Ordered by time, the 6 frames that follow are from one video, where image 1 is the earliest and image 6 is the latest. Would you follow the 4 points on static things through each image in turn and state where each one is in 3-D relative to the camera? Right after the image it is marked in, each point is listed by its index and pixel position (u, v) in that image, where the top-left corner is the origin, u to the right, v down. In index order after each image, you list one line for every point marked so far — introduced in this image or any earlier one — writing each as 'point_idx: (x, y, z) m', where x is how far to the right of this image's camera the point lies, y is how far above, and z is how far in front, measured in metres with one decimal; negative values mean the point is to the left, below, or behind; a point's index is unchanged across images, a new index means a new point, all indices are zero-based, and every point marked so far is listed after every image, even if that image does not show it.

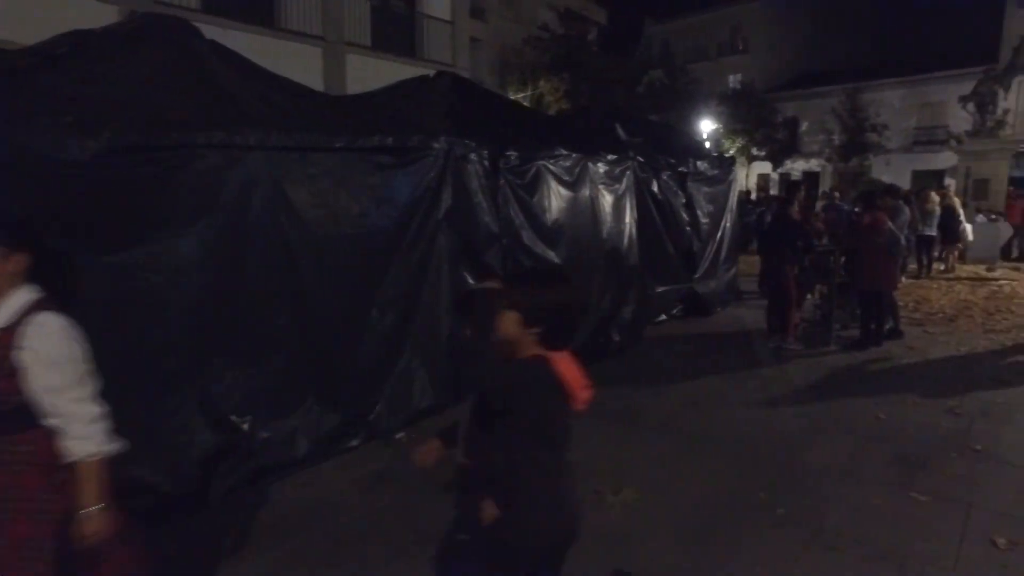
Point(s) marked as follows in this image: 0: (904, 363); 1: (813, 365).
0: (+4.7, -0.9, +8.1) m
1: (+3.5, -0.9, +8.0) m
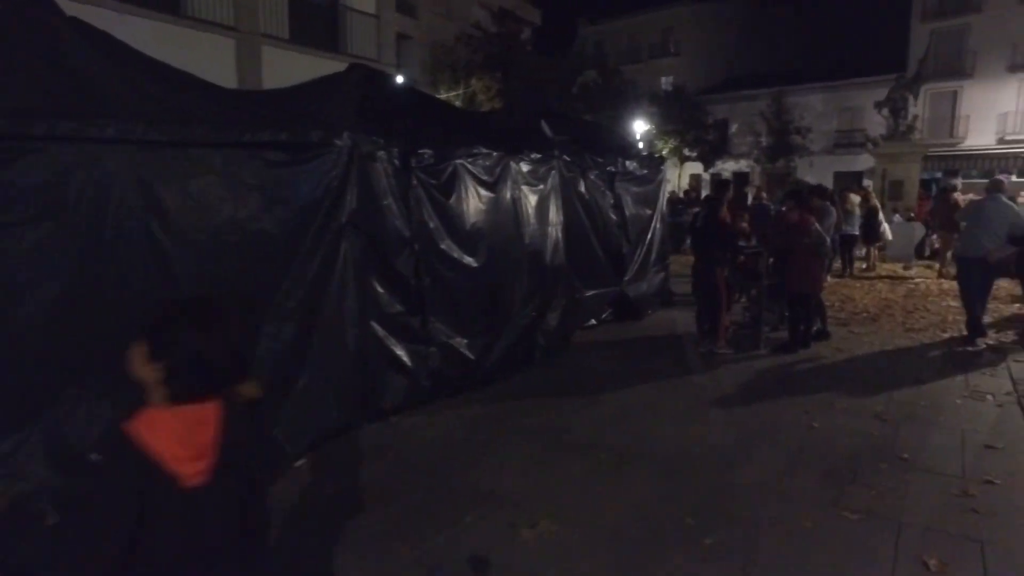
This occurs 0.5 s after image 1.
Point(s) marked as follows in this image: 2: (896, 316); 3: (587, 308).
0: (+3.8, -0.9, +8.1) m
1: (+2.6, -0.9, +7.8) m
2: (+6.1, -0.4, +10.6) m
3: (+0.9, -0.3, +9.2) m
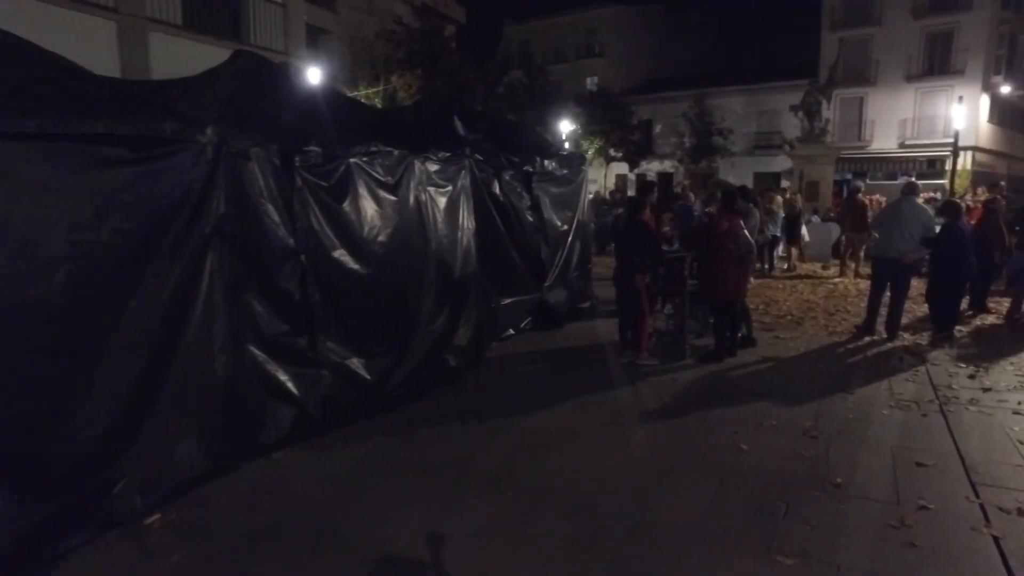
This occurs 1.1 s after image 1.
0: (+2.8, -1.0, +7.7) m
1: (+1.6, -1.0, +7.4) m
2: (+4.8, -0.5, +10.6) m
3: (-0.2, -0.4, +8.6) m
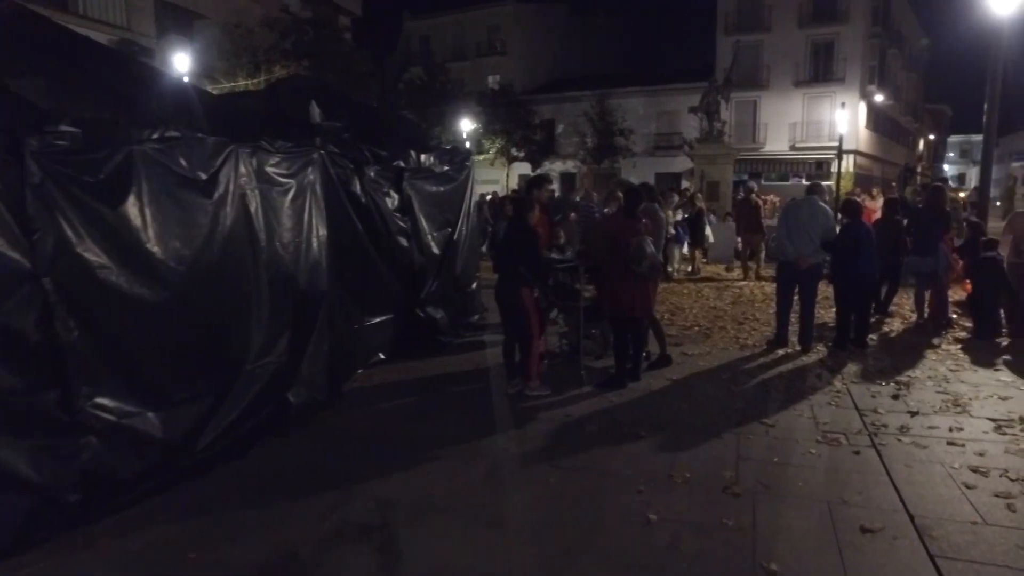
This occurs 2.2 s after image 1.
0: (+1.5, -1.1, +6.7) m
1: (+0.4, -1.2, +6.2) m
2: (+3.1, -0.6, +9.7) m
3: (-1.6, -0.6, +7.2) m
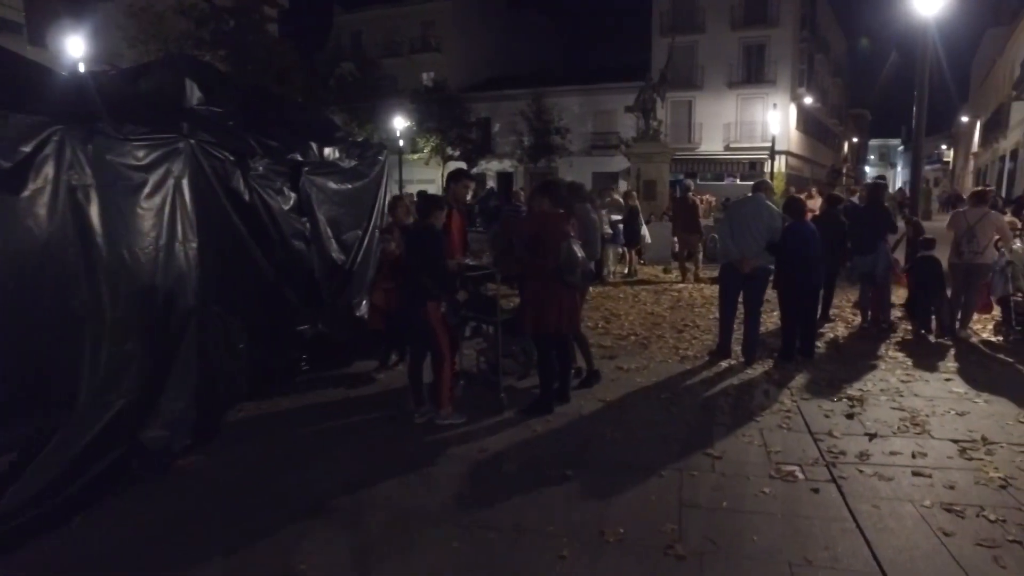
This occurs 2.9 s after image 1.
0: (+0.7, -1.2, +5.8) m
1: (-0.4, -1.3, +5.2) m
2: (+2.0, -0.7, +9.0) m
3: (-2.4, -0.7, +6.1) m
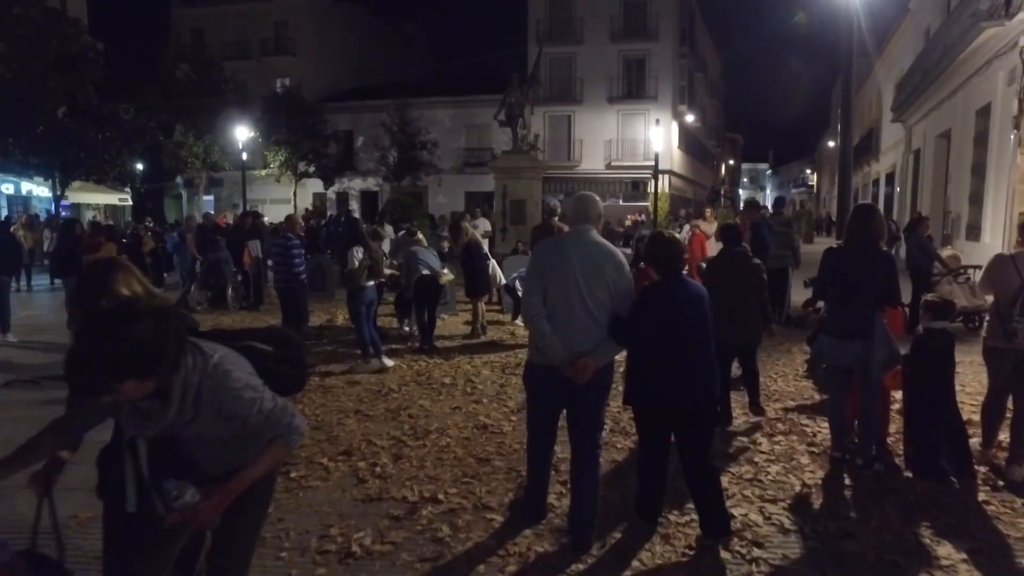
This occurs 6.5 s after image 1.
0: (-0.9, -1.9, +1.0) m
1: (-1.9, -2.0, +0.2) m
2: (-0.1, -1.5, +4.4) m
3: (-4.1, -1.5, +0.8) m
